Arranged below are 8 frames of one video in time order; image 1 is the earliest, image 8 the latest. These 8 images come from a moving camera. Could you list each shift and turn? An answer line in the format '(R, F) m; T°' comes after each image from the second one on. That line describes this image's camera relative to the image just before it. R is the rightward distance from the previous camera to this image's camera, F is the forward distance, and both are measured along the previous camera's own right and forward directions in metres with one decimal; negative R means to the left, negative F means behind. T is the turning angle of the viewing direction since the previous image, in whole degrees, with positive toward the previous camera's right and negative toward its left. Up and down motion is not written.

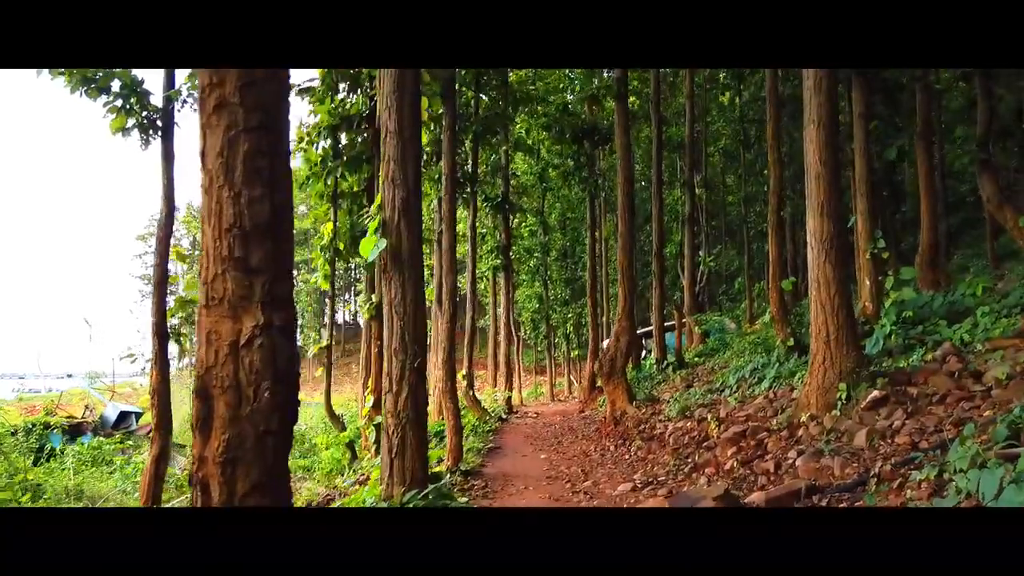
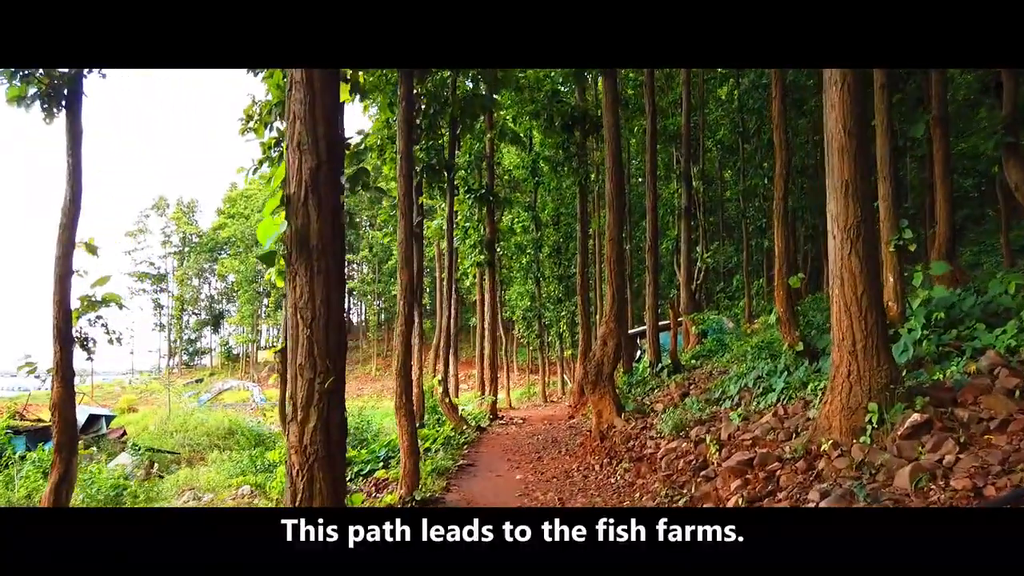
(+0.1, +0.4) m; 0°
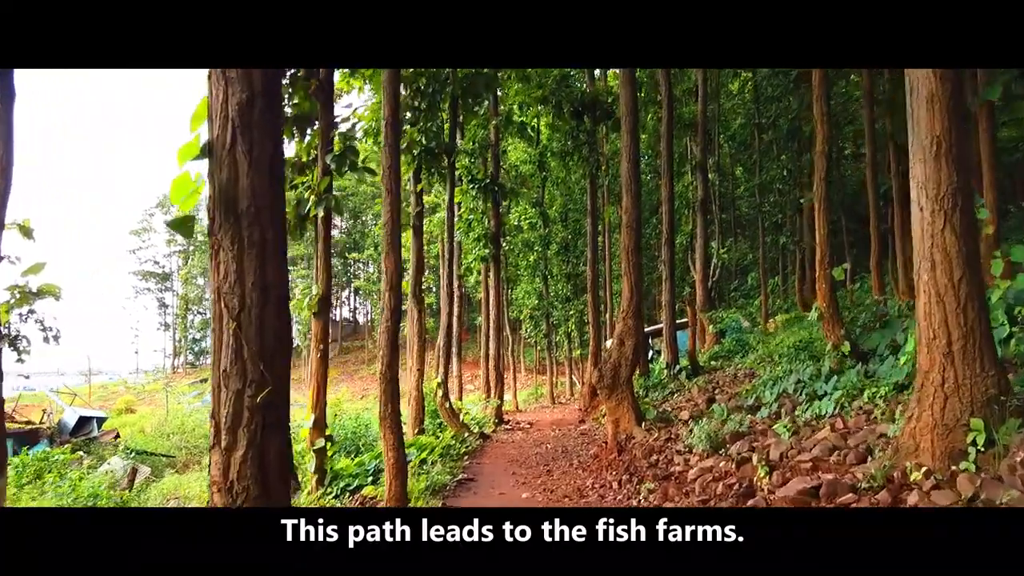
(0.0, +0.4) m; -1°
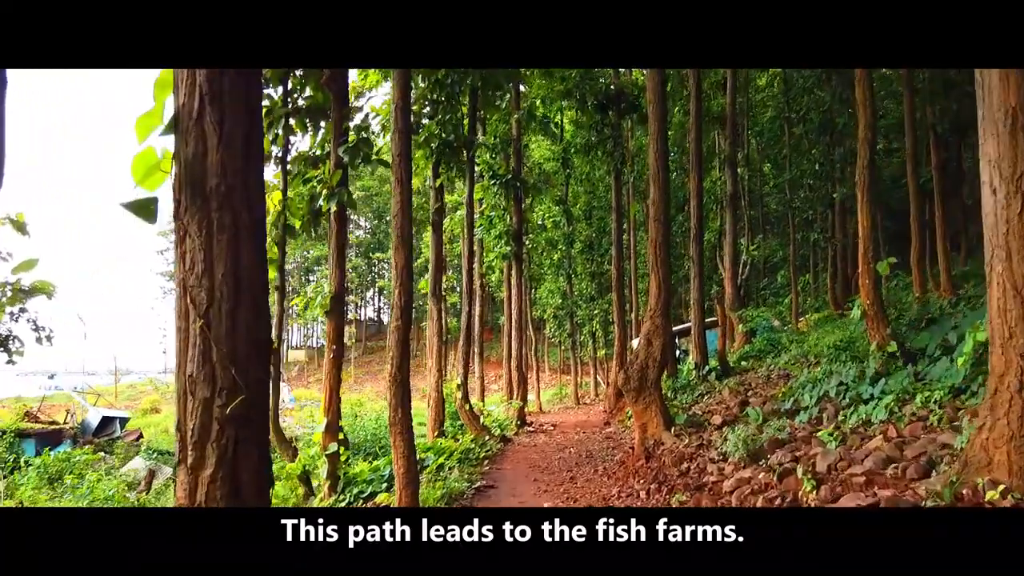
(0.0, +0.1) m; -2°
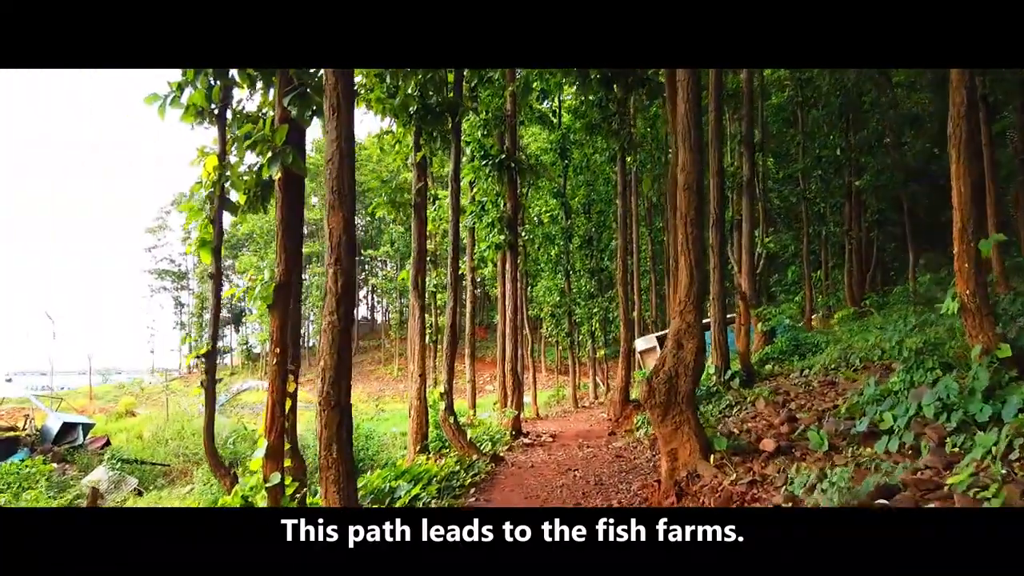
(0.0, +0.6) m; 0°
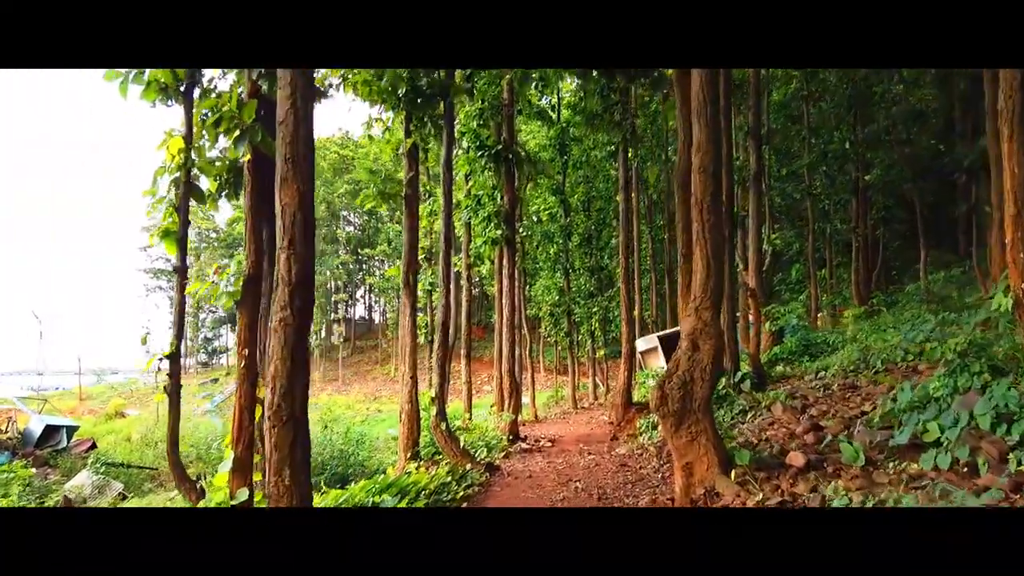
(0.0, +0.2) m; 0°
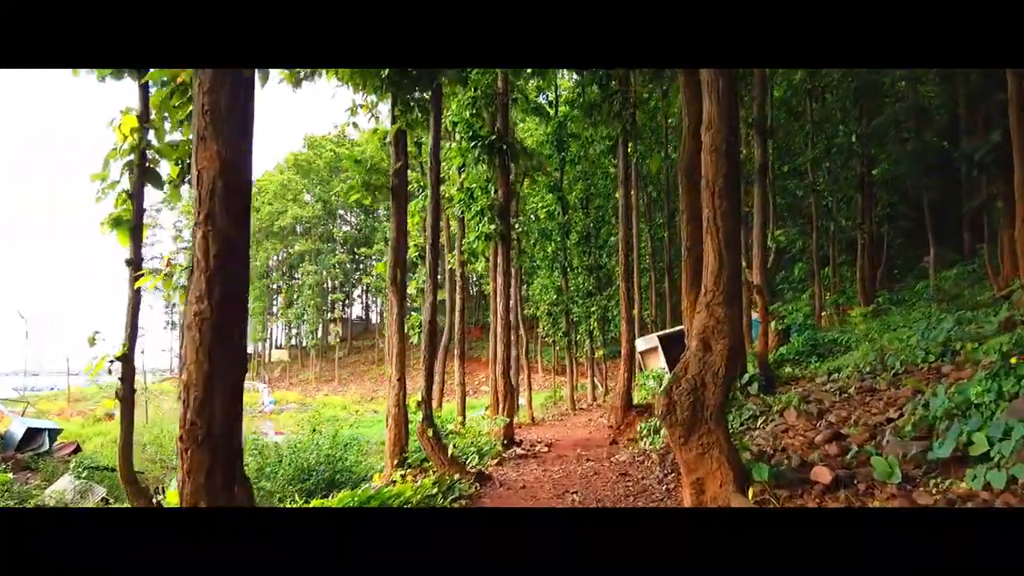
(0.0, +0.2) m; 0°
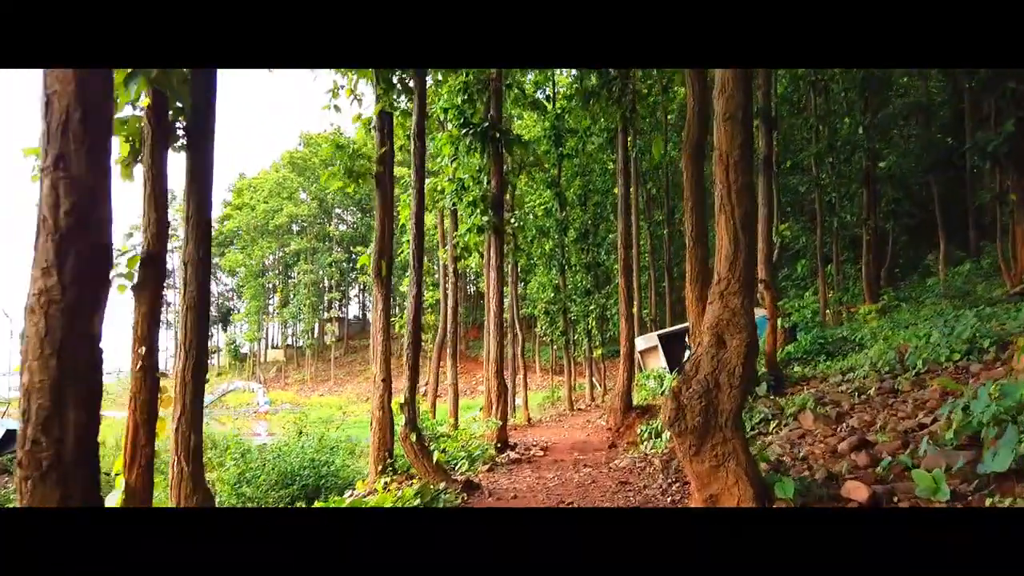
(0.0, +0.2) m; 0°
